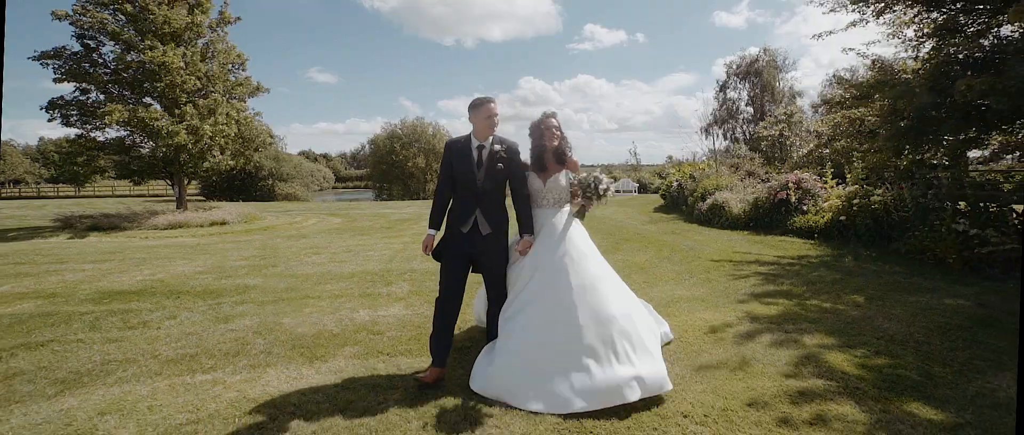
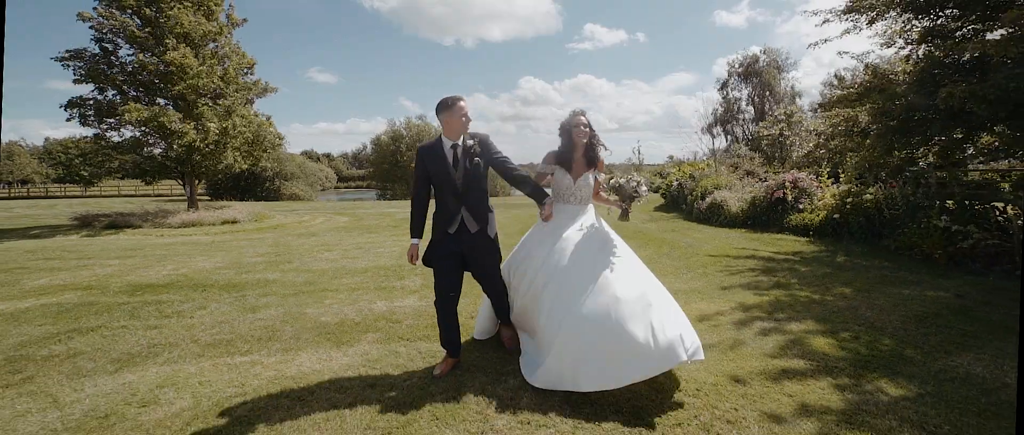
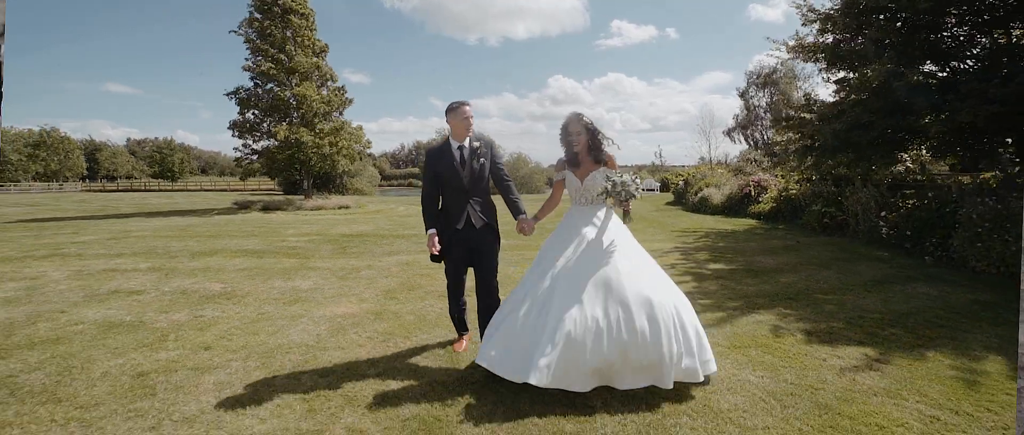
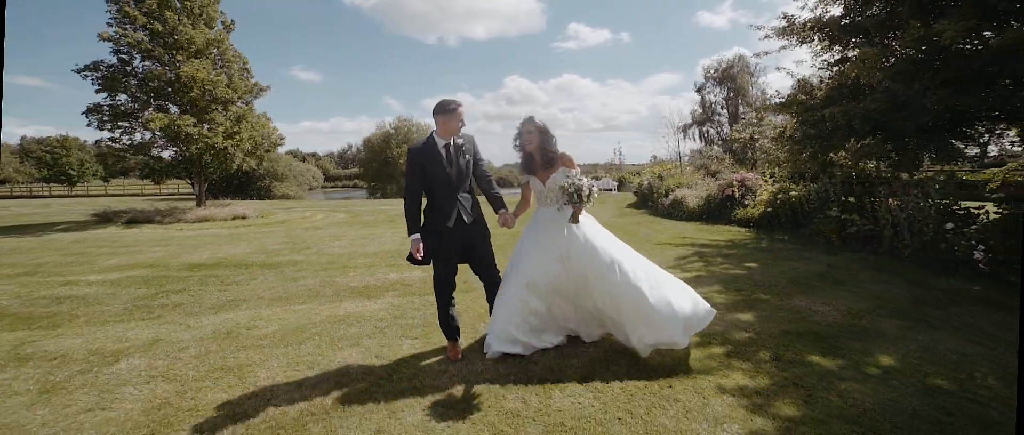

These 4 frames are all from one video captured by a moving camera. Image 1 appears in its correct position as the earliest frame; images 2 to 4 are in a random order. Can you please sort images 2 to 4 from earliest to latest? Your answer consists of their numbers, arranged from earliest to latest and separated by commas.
2, 4, 3
